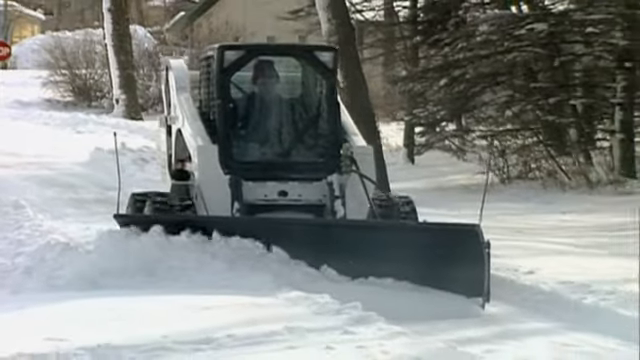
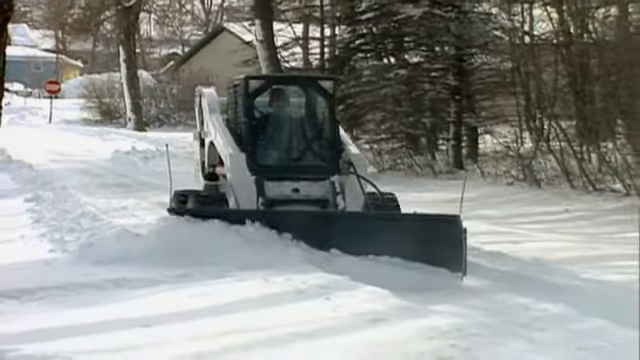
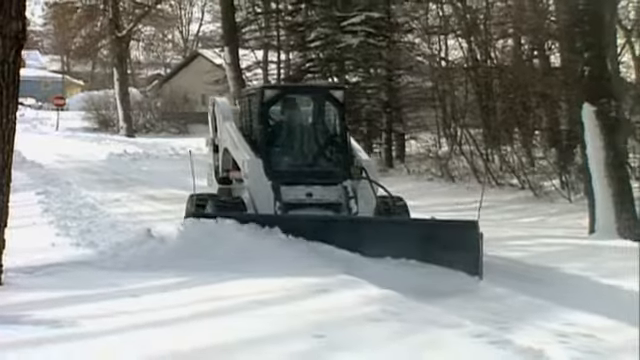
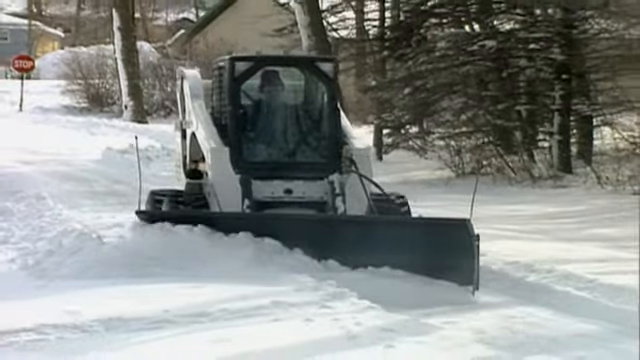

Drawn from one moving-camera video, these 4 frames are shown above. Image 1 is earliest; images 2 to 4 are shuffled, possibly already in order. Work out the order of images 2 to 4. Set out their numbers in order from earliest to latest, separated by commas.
4, 2, 3
